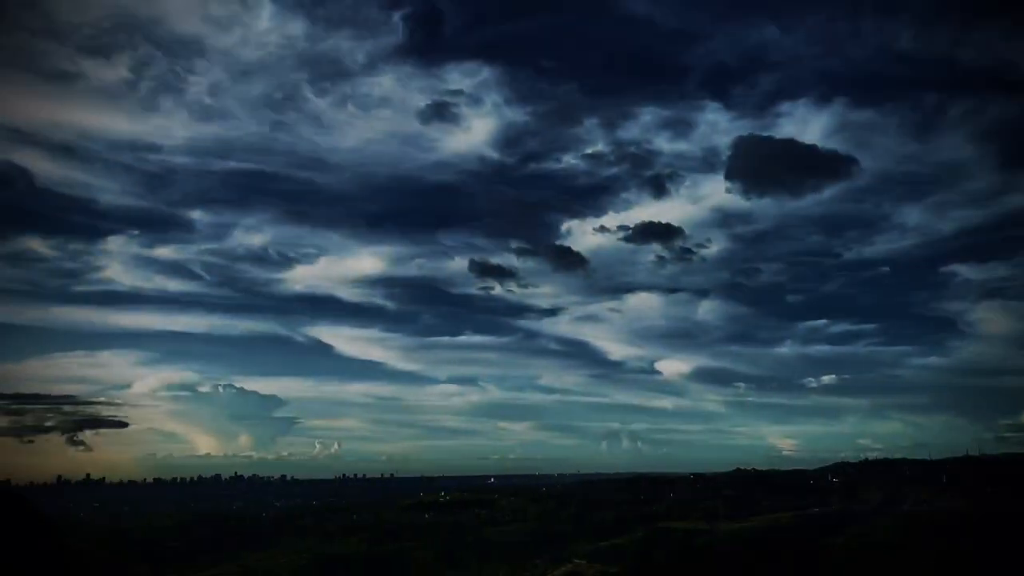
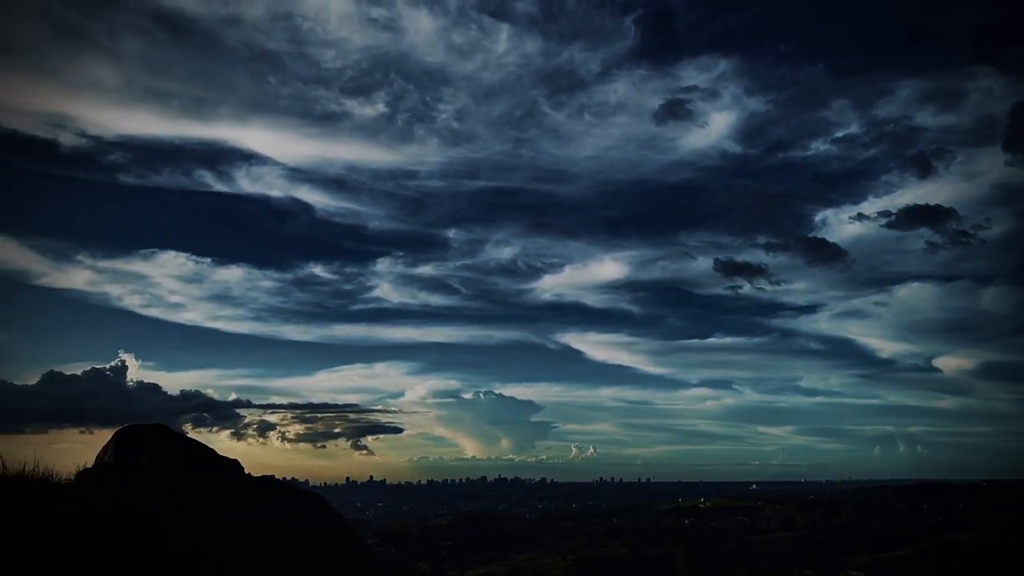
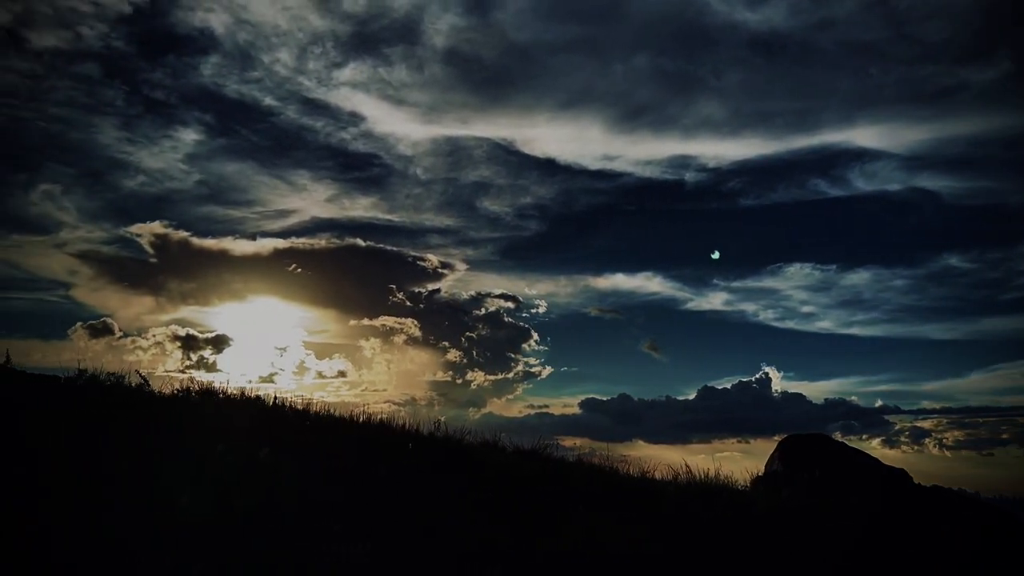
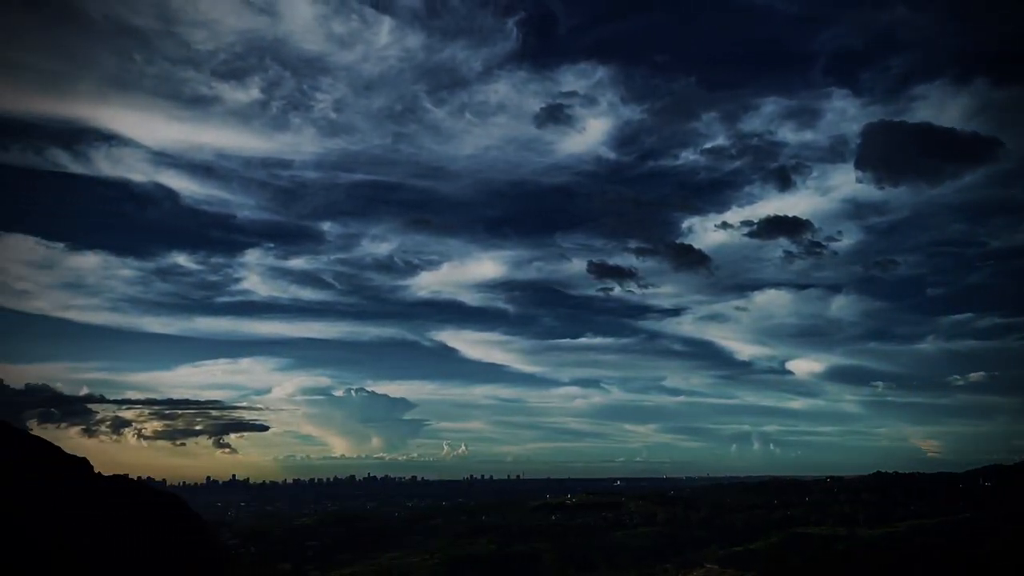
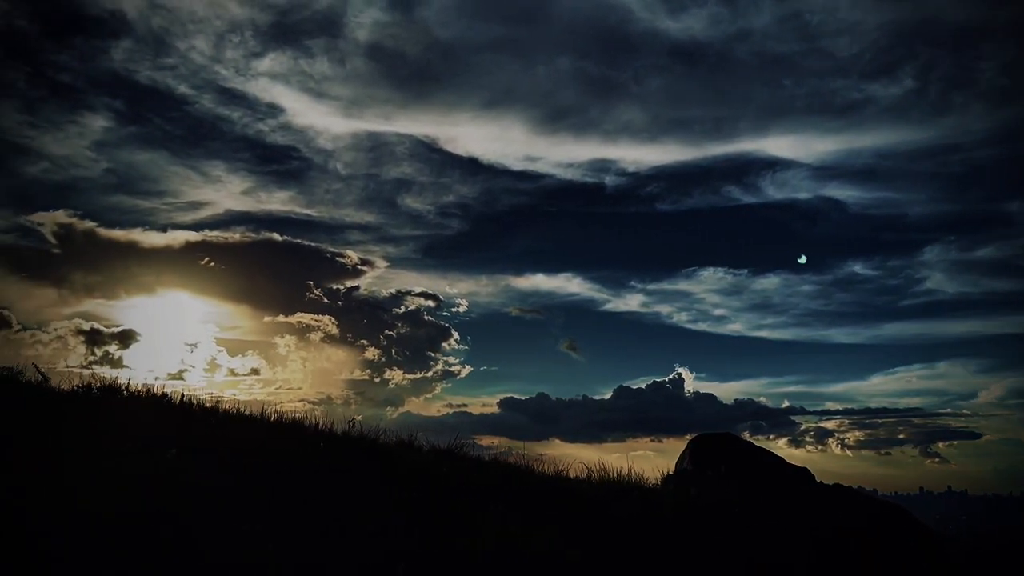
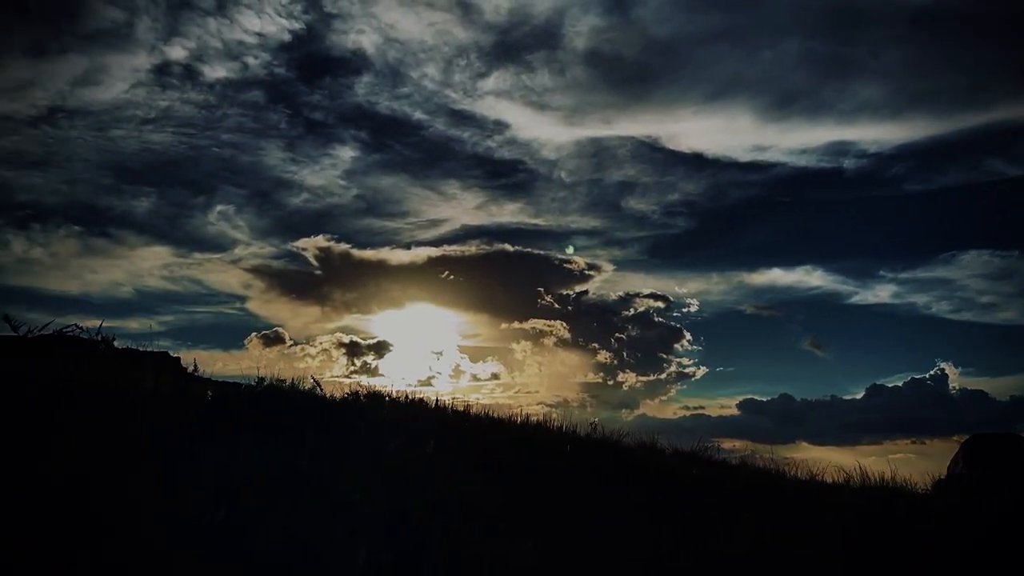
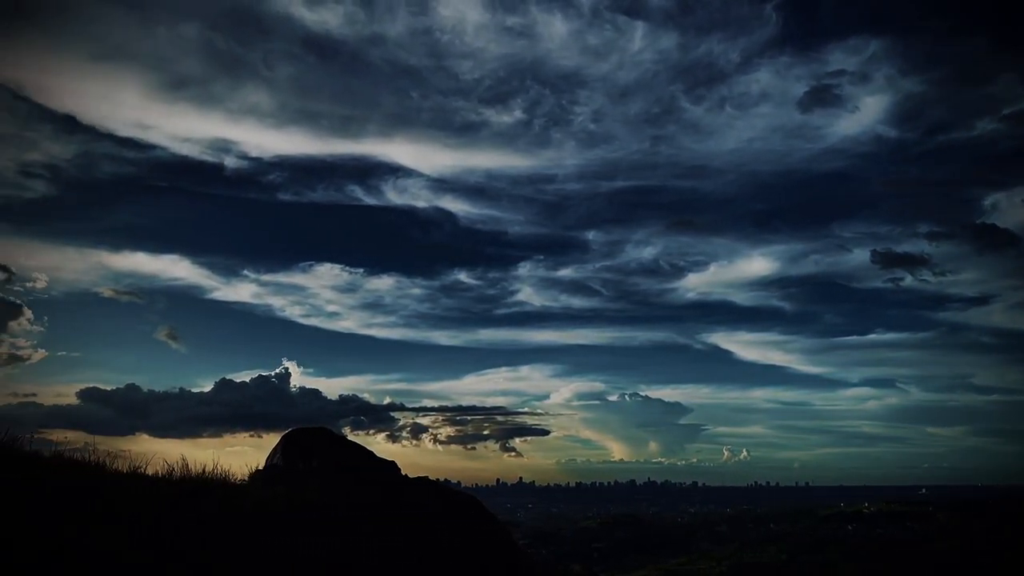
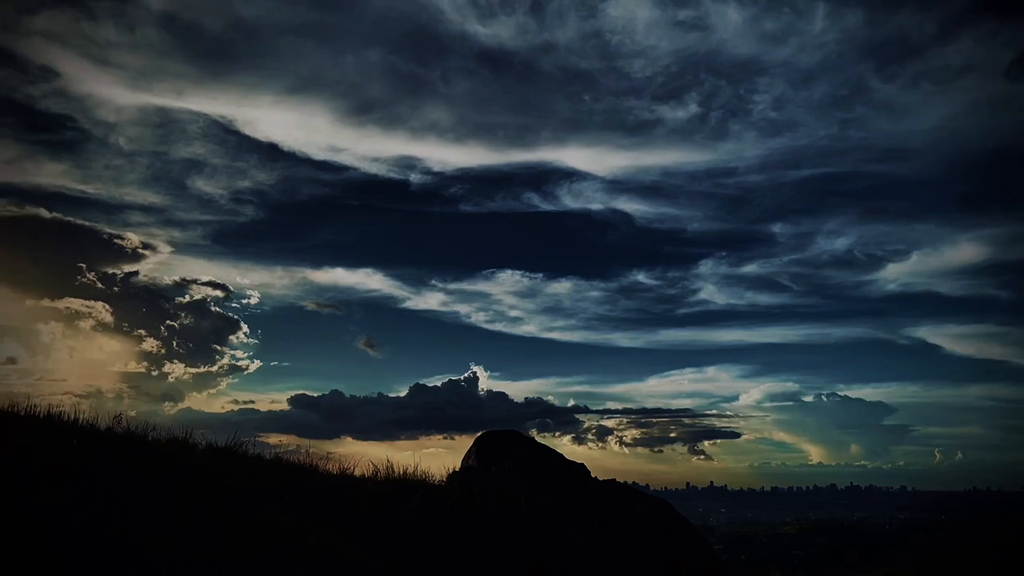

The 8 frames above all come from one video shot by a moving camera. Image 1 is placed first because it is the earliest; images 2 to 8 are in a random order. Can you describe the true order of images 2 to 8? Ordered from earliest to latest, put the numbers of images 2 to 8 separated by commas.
4, 2, 7, 8, 5, 3, 6
